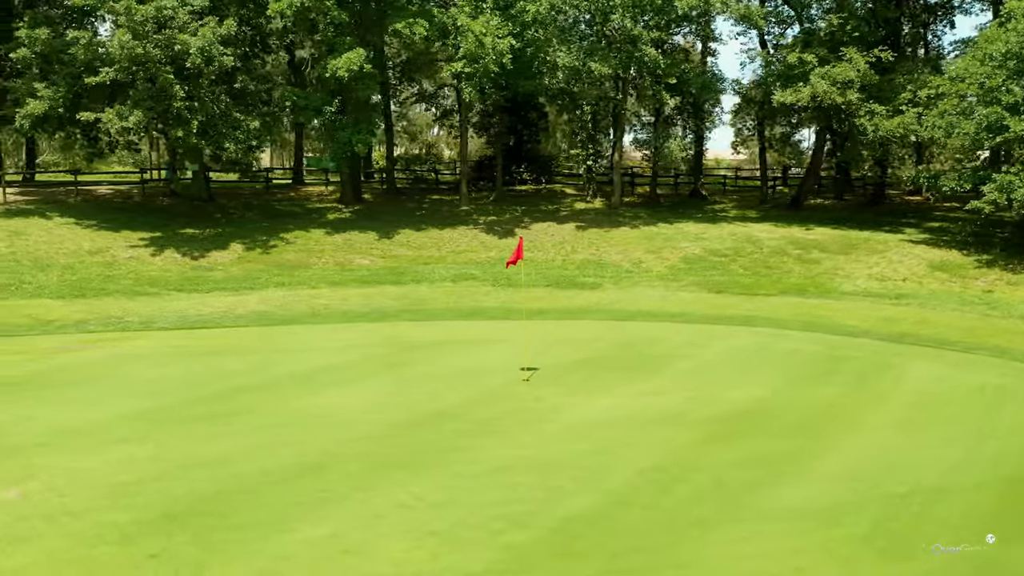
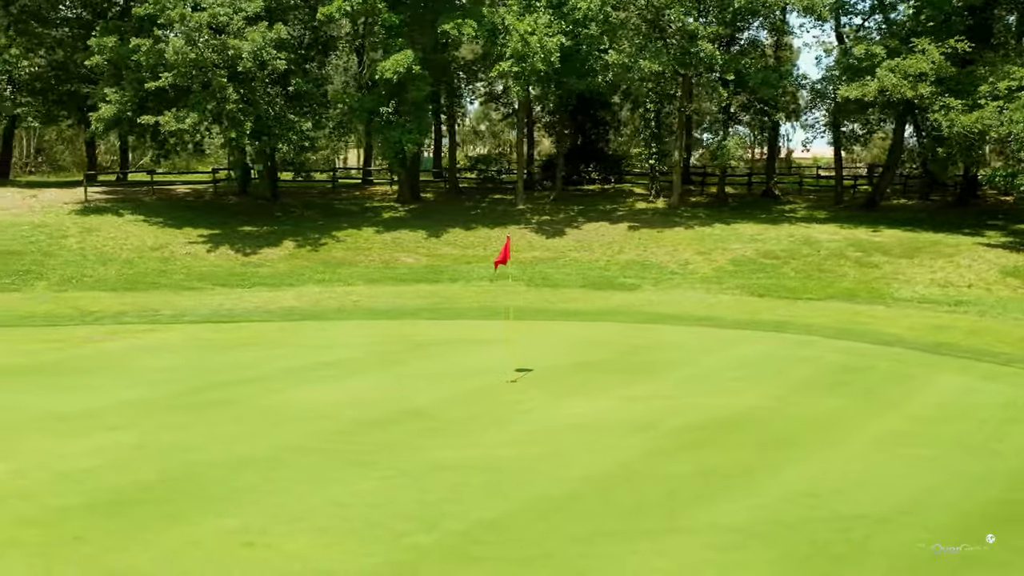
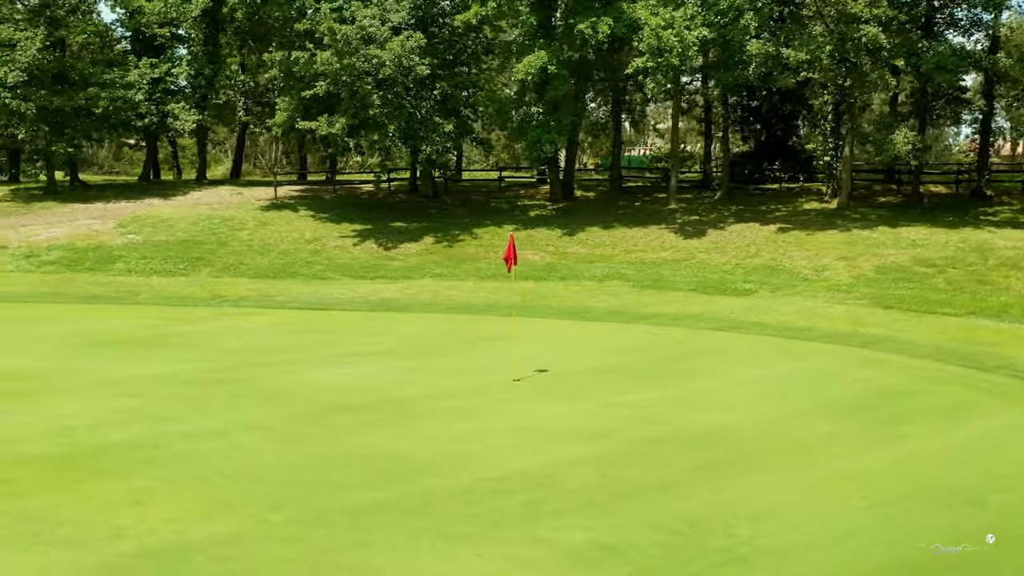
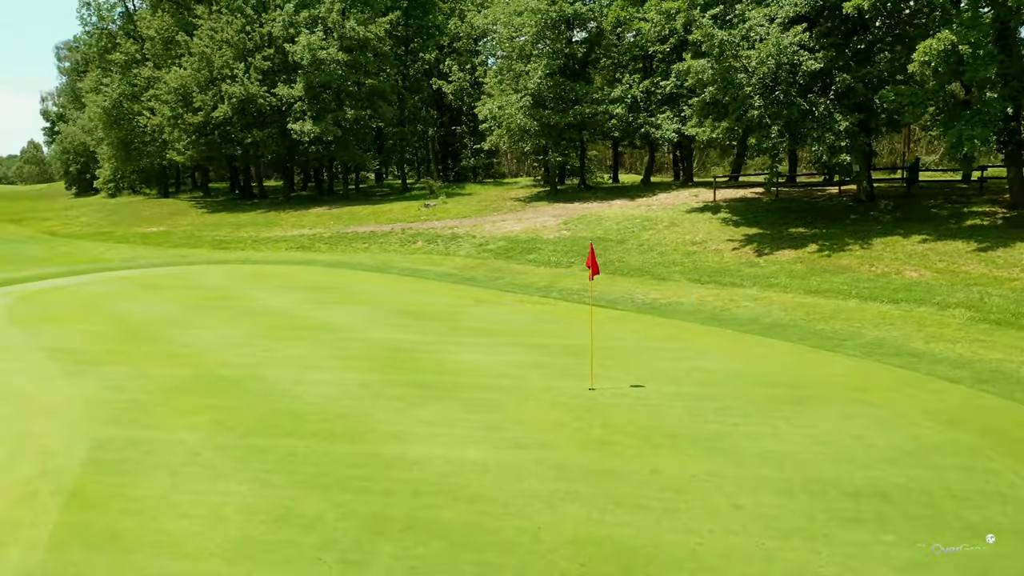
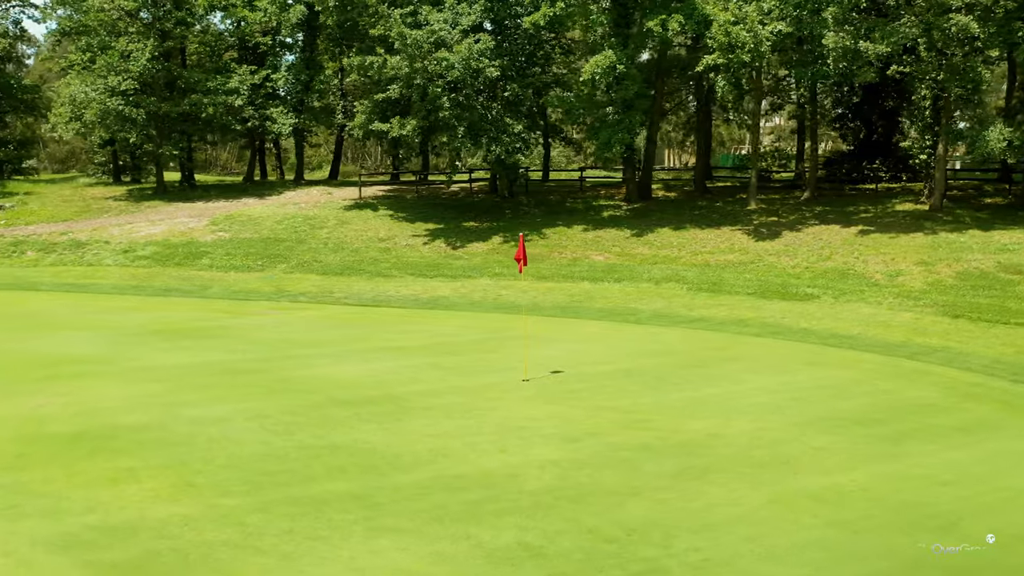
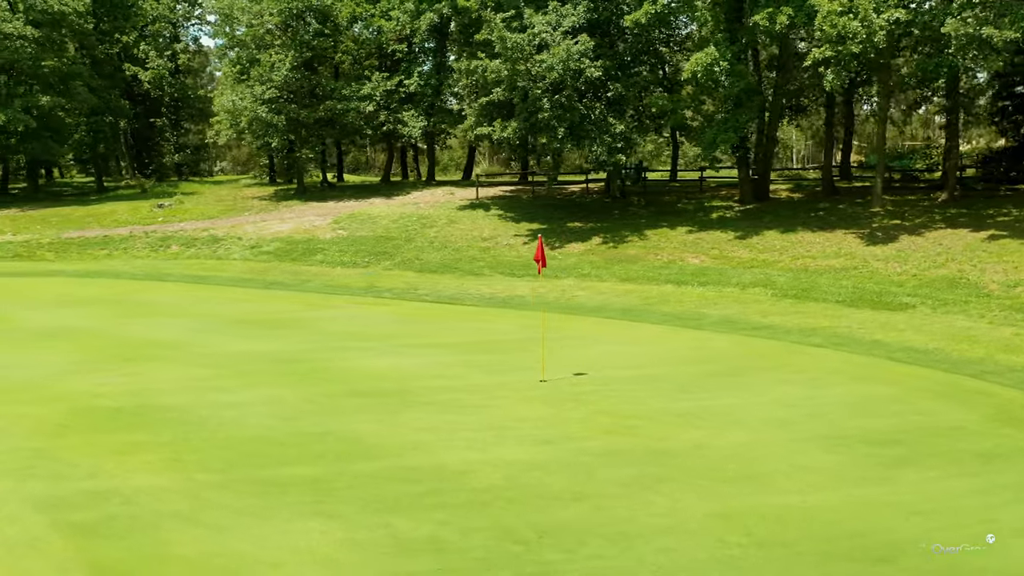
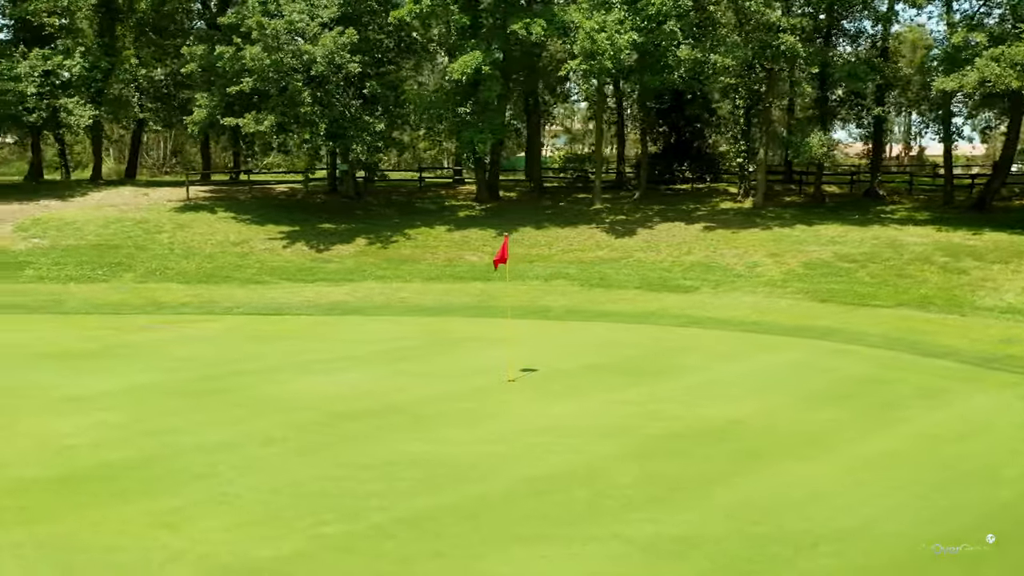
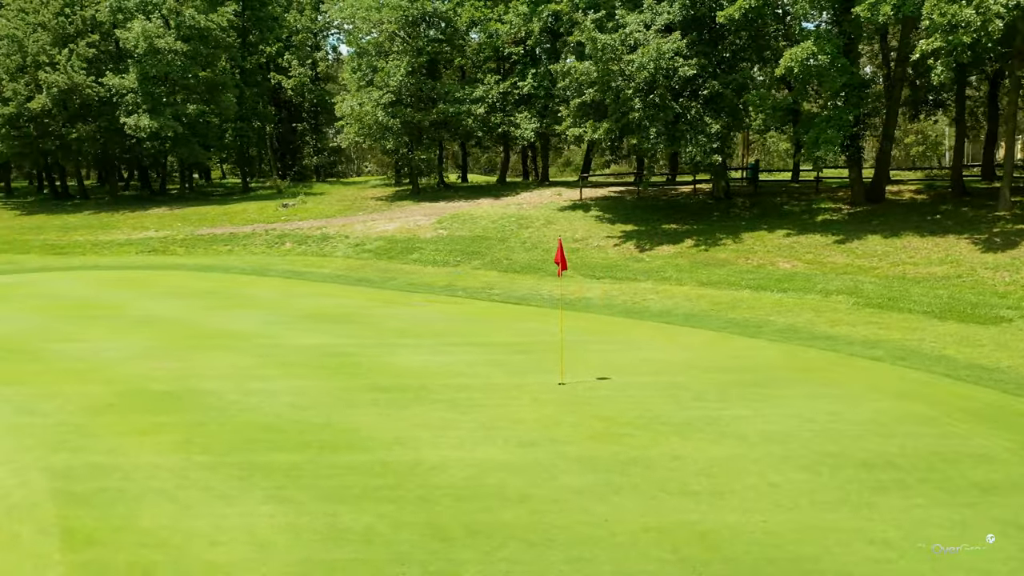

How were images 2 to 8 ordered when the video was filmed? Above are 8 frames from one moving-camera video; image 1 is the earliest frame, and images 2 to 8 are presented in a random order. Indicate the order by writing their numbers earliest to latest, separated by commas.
2, 7, 3, 5, 6, 8, 4
